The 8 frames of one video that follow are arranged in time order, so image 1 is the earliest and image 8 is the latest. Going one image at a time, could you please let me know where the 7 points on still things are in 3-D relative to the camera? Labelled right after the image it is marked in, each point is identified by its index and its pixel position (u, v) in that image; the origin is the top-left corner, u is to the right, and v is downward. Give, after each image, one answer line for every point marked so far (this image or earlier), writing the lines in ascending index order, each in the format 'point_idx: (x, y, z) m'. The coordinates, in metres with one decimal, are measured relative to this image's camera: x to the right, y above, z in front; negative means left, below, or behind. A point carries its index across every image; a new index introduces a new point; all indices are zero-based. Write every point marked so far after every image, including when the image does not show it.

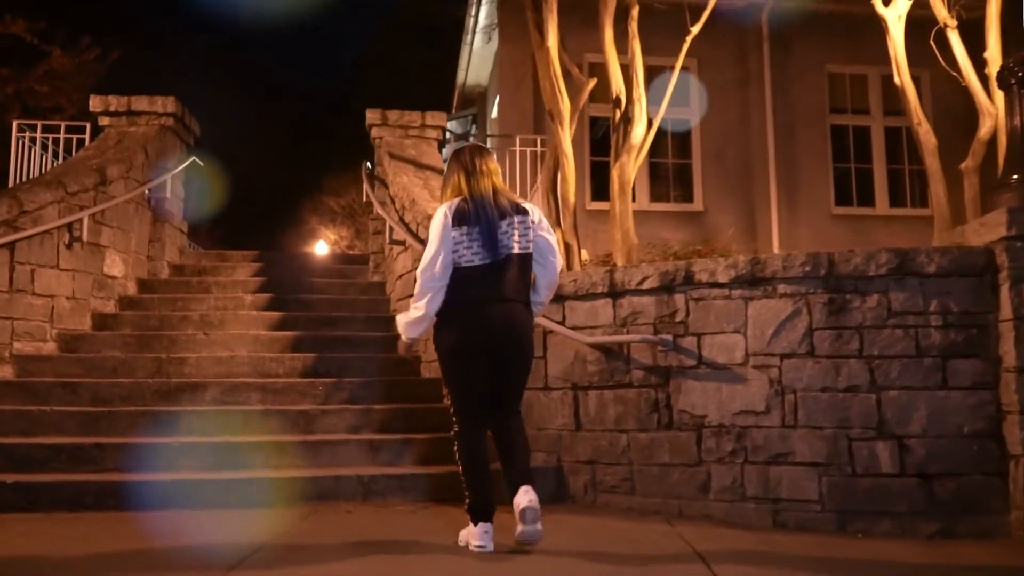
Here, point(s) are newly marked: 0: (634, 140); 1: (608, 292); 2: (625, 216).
0: (+0.9, +1.1, +5.9) m
1: (+0.5, 0.0, +4.5) m
2: (+0.9, +0.6, +6.0) m
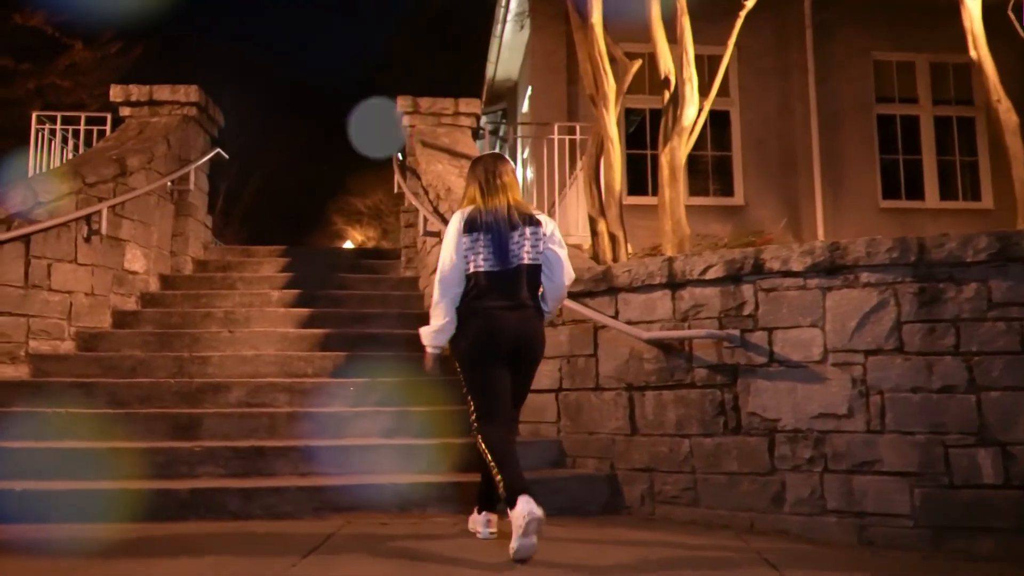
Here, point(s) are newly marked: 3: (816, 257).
0: (+1.2, +1.2, +5.5) m
1: (+0.8, 0.0, +4.1) m
2: (+1.2, +0.6, +5.6) m
3: (+1.4, +0.1, +3.7) m
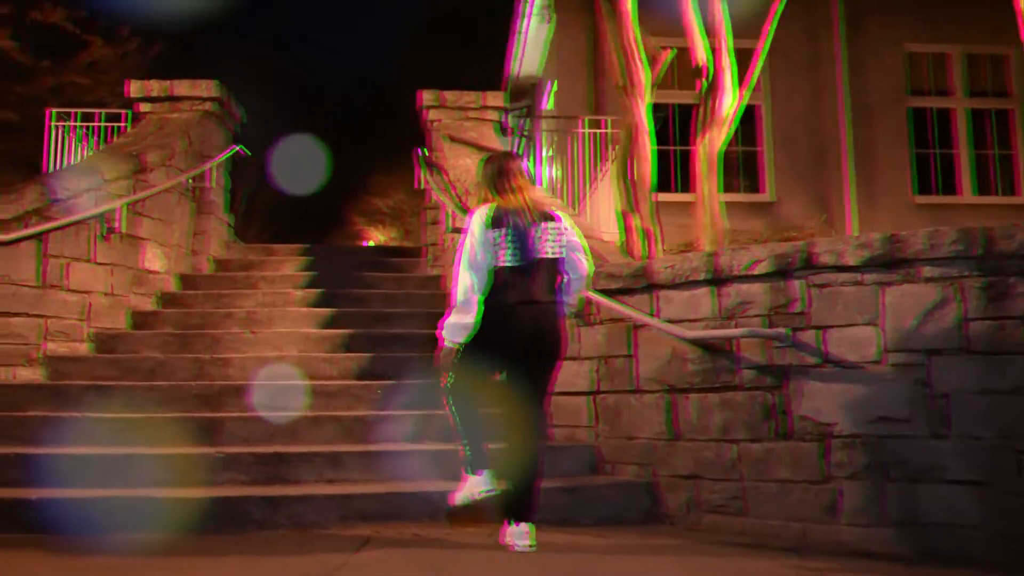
0: (+1.4, +1.2, +5.3) m
1: (+1.0, 0.0, +3.9) m
2: (+1.3, +0.6, +5.3) m
3: (+1.6, +0.2, +3.5) m
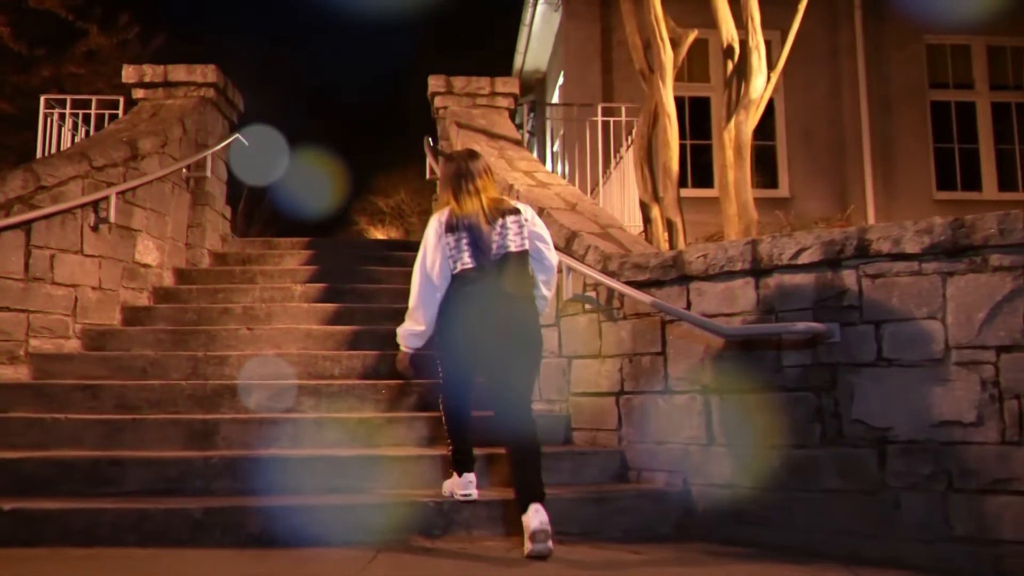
0: (+1.5, +1.2, +4.9) m
1: (+1.1, +0.1, +3.5) m
2: (+1.5, +0.7, +5.0) m
3: (+1.7, +0.2, +3.1) m
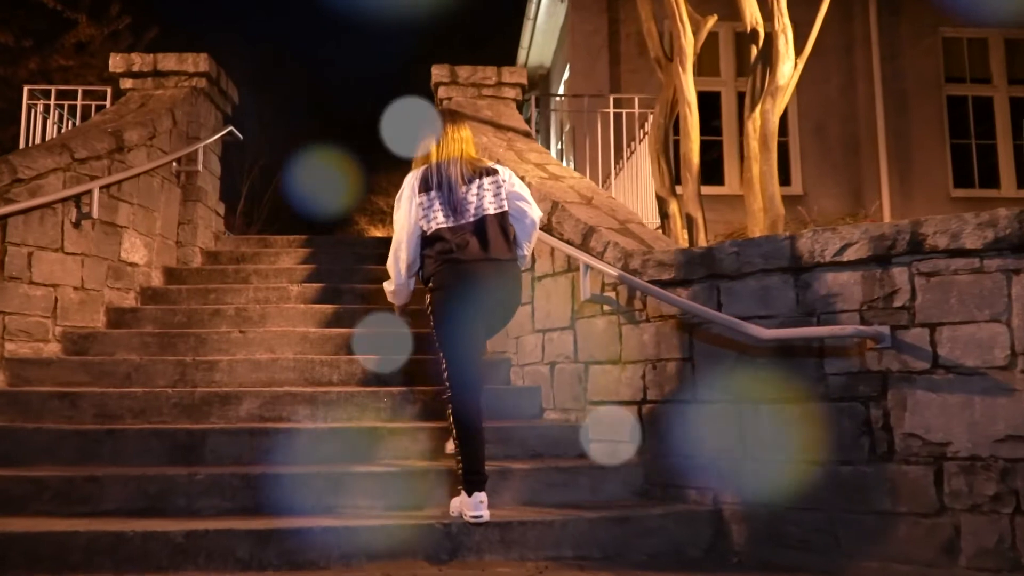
0: (+1.6, +1.2, +4.6) m
1: (+1.1, +0.1, +3.2) m
2: (+1.5, +0.7, +4.7) m
3: (+1.7, +0.2, +2.8) m
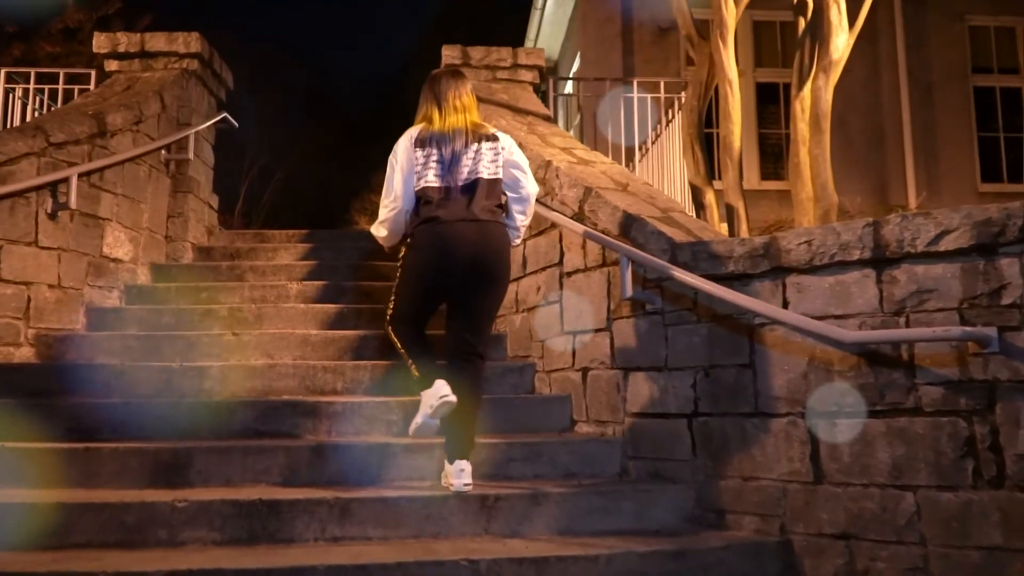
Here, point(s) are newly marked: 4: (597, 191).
0: (+1.7, +1.2, +4.2) m
1: (+1.2, +0.1, +2.8) m
2: (+1.6, +0.7, +4.2) m
3: (+1.9, +0.2, +2.4) m
4: (+0.4, +0.4, +3.6) m
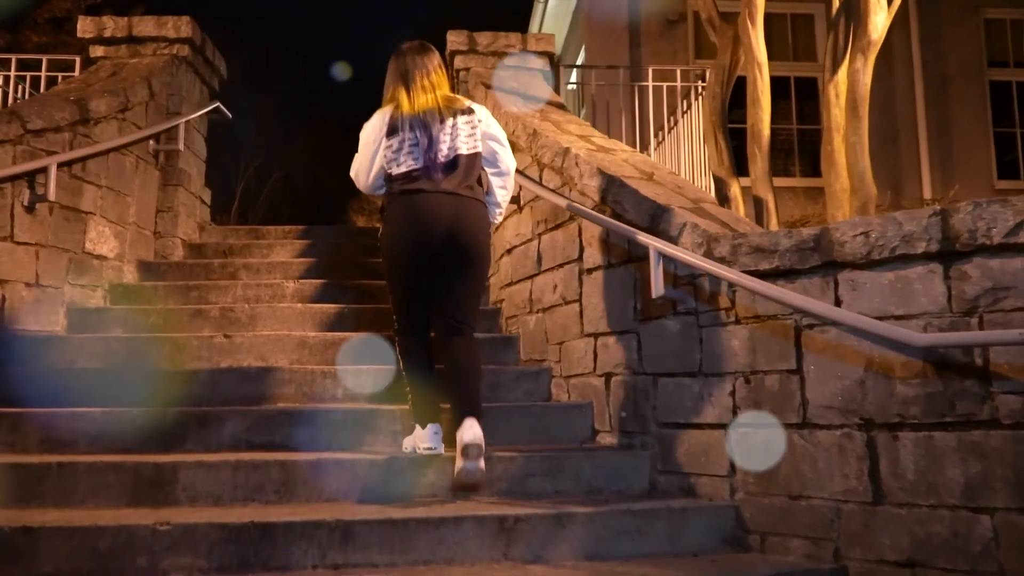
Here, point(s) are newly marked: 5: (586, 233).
0: (+1.8, +1.2, +3.9) m
1: (+1.3, +0.1, +2.5) m
2: (+1.7, +0.7, +3.9) m
3: (+1.9, +0.2, +2.1) m
4: (+0.5, +0.5, +3.3) m
5: (+0.3, +0.2, +3.6) m
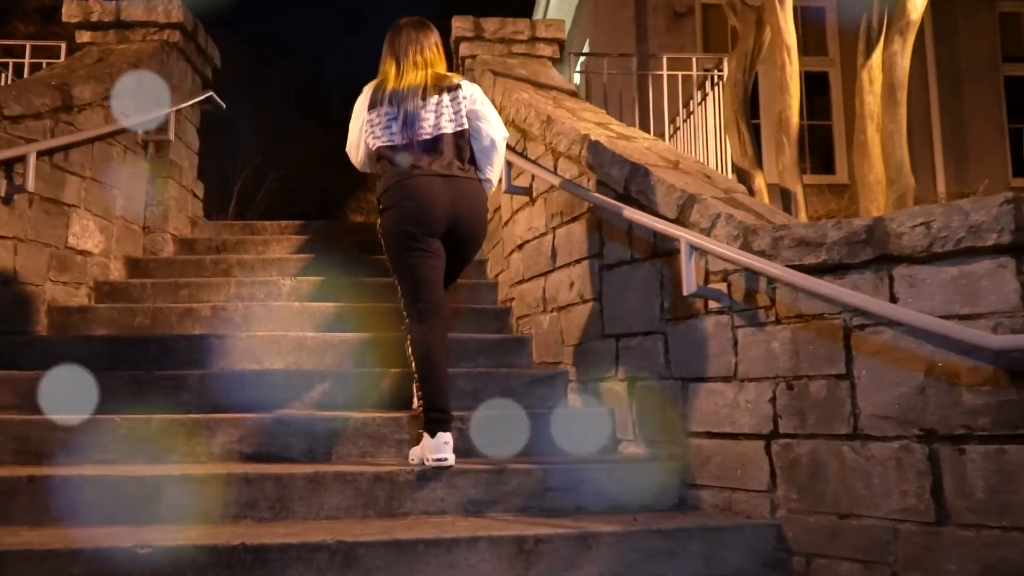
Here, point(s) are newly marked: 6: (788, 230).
0: (+1.8, +1.2, +3.6) m
1: (+1.4, +0.1, +2.2) m
2: (+1.8, +0.7, +3.7) m
3: (+2.0, +0.2, +1.8) m
4: (+0.5, +0.5, +3.1) m
5: (+0.4, +0.3, +3.3) m
6: (+0.9, +0.2, +2.6) m
